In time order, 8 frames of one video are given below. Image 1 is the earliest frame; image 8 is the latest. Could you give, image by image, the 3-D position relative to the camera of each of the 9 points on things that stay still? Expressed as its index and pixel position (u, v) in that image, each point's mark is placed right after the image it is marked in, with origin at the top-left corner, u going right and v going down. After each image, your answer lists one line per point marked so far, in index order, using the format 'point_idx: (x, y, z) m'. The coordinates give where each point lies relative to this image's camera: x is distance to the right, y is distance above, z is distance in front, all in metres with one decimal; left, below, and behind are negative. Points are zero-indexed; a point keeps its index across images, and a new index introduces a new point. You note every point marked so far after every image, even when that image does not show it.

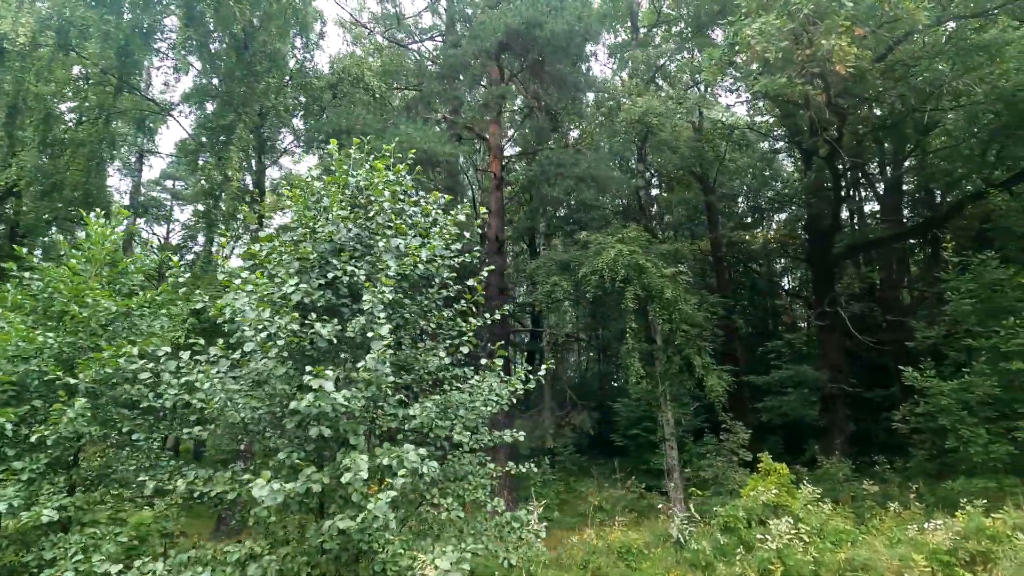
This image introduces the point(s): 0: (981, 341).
0: (+8.4, -1.0, +9.6) m
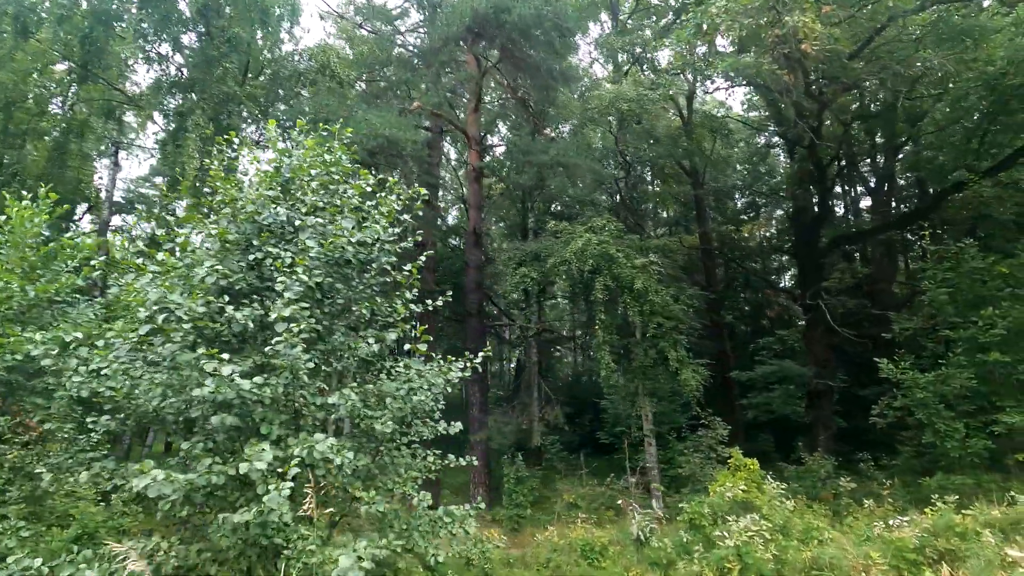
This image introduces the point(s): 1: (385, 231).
0: (+7.8, -0.8, +9.3) m
1: (-1.5, +0.6, +6.1) m
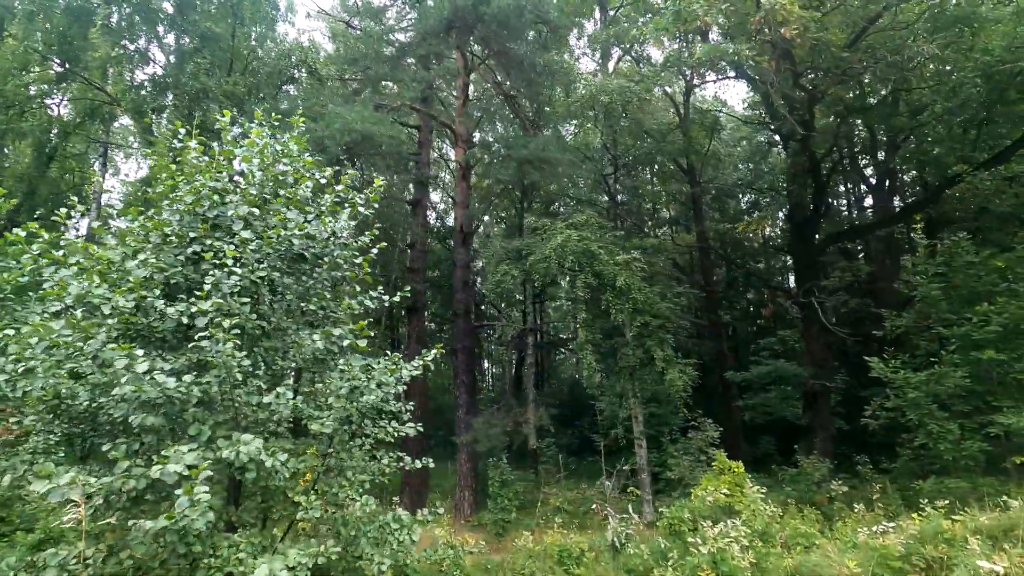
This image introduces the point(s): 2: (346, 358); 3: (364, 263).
0: (+7.4, -0.7, +8.9) m
1: (-1.9, +0.7, +5.8) m
2: (-1.7, -0.7, +5.4) m
3: (-1.8, +0.3, +6.2) m
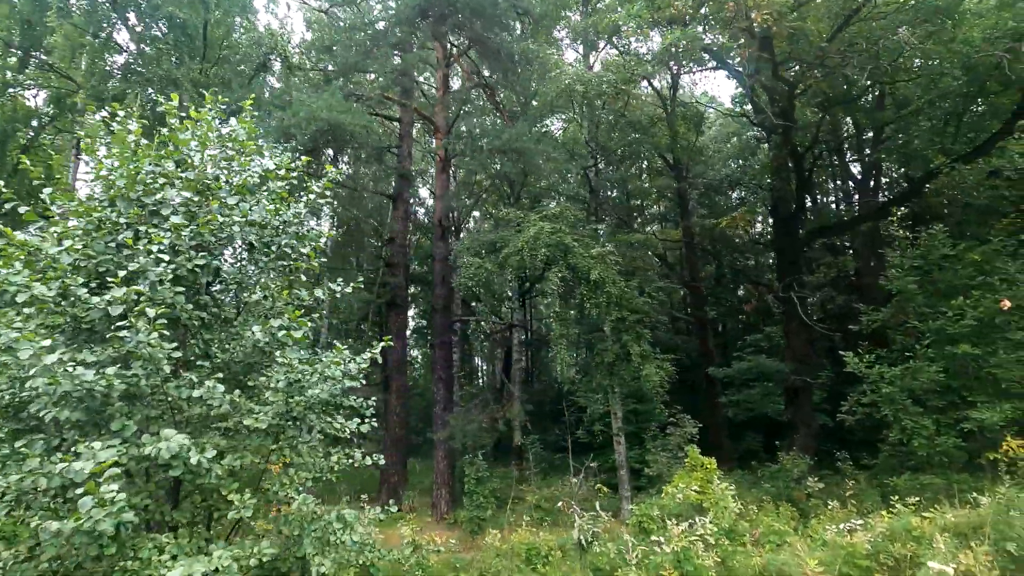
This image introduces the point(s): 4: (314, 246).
0: (+6.8, -0.6, +8.8) m
1: (-2.4, +0.8, +5.6) m
2: (-2.2, -0.6, +5.1) m
3: (-2.3, +0.4, +6.0) m
4: (-2.3, +0.5, +6.0) m
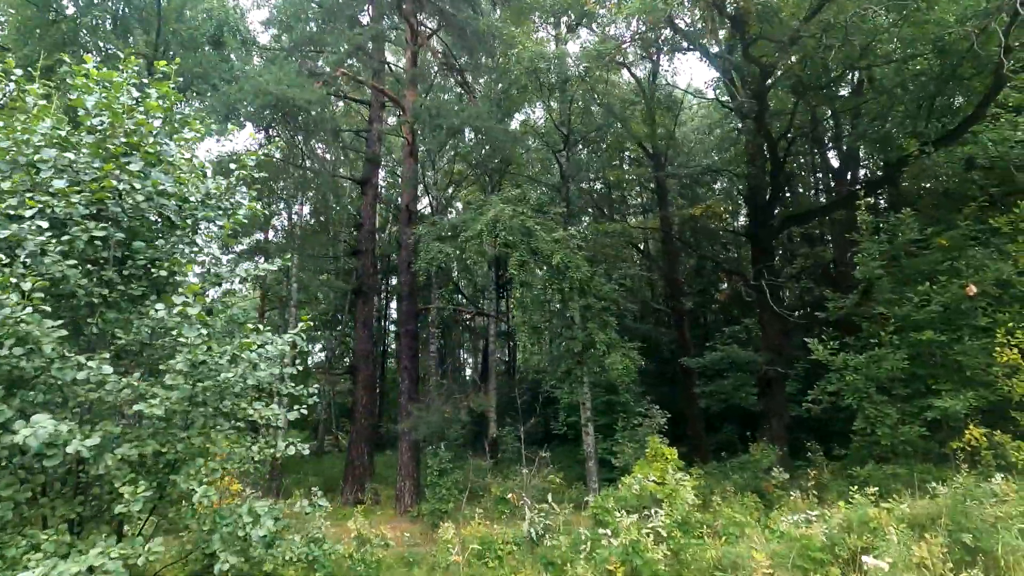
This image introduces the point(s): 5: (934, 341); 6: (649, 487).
0: (+6.1, -0.4, +8.5) m
1: (-3.0, +1.0, +5.2) m
2: (-2.8, -0.4, +4.7) m
3: (-2.9, +0.6, +5.6) m
4: (-3.0, +0.7, +5.6) m
5: (+6.3, -0.8, +7.9) m
6: (+1.9, -2.7, +7.2) m
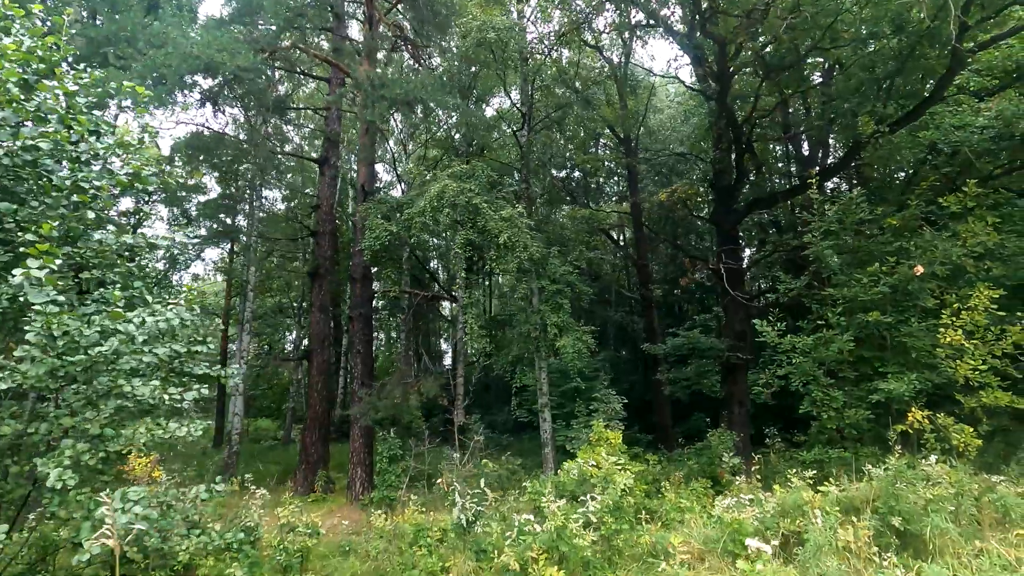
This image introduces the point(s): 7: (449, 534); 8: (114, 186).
0: (+5.2, -0.1, +8.4) m
1: (-3.8, +1.3, +4.7) m
2: (-3.6, -0.1, +4.3) m
3: (-3.7, +0.9, +5.1) m
4: (-3.8, +1.0, +5.1) m
5: (+5.4, -0.5, +7.8) m
6: (+1.0, -2.4, +7.0) m
7: (-0.8, -3.2, +7.0) m
8: (-3.8, +1.0, +5.1) m
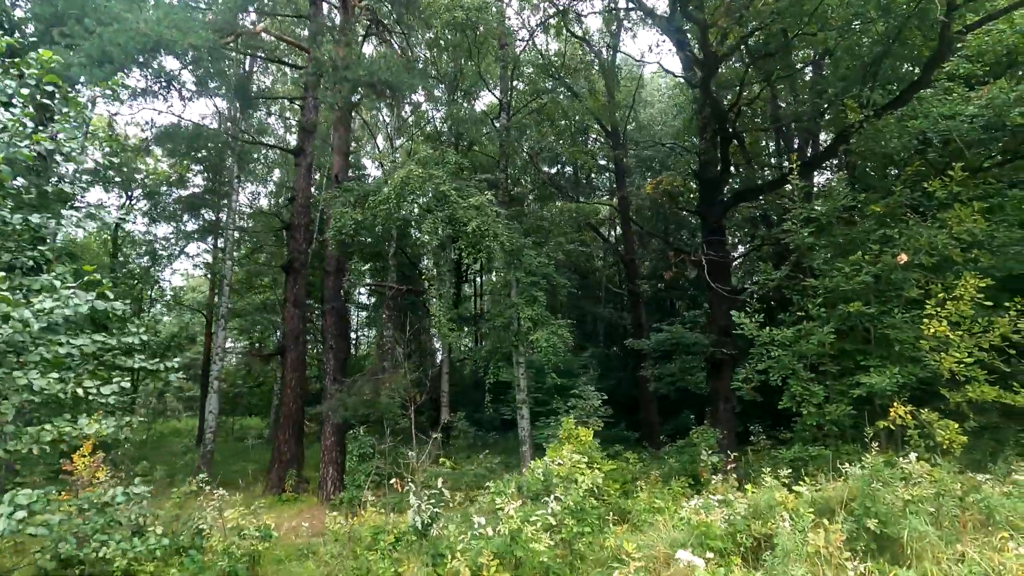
0: (+4.7, +0.1, +8.0) m
1: (-4.3, +1.5, +4.3) m
2: (-4.1, 0.0, +3.9) m
3: (-4.2, +1.1, +4.7) m
4: (-4.3, +1.2, +4.7) m
5: (+4.9, -0.4, +7.4) m
6: (+0.5, -2.3, +6.6) m
7: (-1.3, -3.1, +6.6) m
8: (-4.3, +1.1, +4.7) m
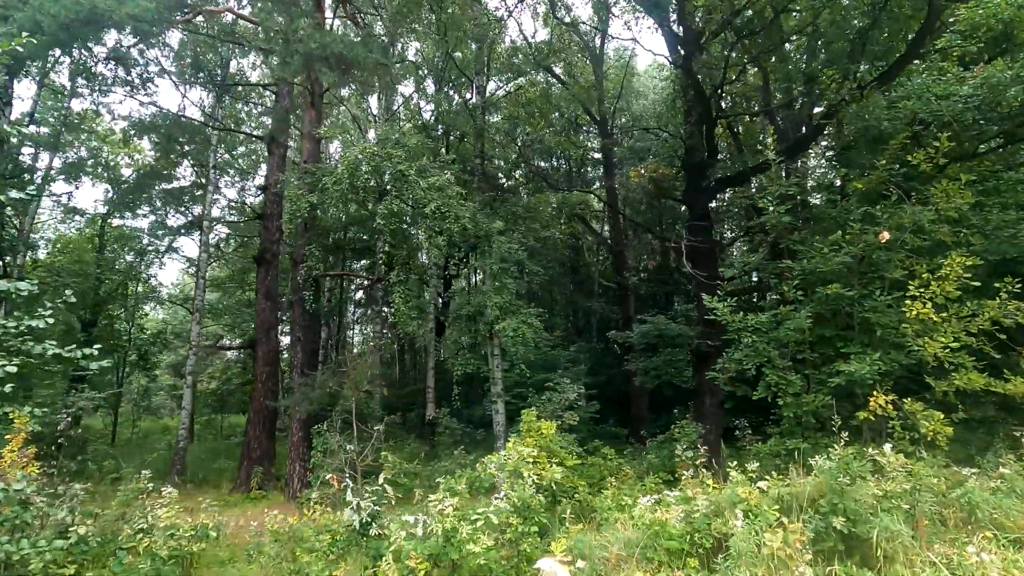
0: (+4.1, +0.3, +7.5) m
1: (-4.9, +1.7, +3.8) m
2: (-4.7, +0.2, +3.4) m
3: (-4.8, +1.3, +4.2) m
4: (-4.9, +1.4, +4.2) m
5: (+4.3, -0.1, +6.9) m
6: (-0.1, -2.0, +6.1) m
7: (-1.9, -2.9, +6.1) m
8: (-4.9, +1.3, +4.2) m
